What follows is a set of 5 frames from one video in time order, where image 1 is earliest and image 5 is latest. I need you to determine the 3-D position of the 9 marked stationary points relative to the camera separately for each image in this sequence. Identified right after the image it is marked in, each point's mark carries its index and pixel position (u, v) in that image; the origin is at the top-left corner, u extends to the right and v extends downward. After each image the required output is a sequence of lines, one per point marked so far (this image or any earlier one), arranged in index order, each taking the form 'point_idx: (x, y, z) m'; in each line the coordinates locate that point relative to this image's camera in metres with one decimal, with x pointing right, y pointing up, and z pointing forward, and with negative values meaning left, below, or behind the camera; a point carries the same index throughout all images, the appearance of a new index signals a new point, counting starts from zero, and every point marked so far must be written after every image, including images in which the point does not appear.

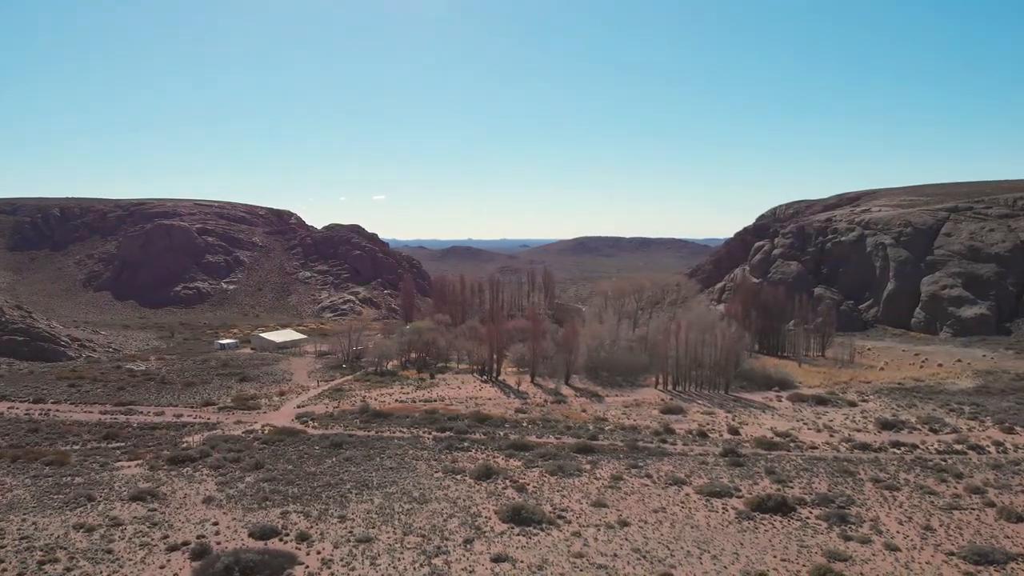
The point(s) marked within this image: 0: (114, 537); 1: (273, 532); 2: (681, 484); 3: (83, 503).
0: (-10.3, -6.4, +14.8) m
1: (-6.3, -6.4, +15.2) m
2: (+5.8, -6.8, +20.0) m
3: (-12.9, -6.4, +17.2) m
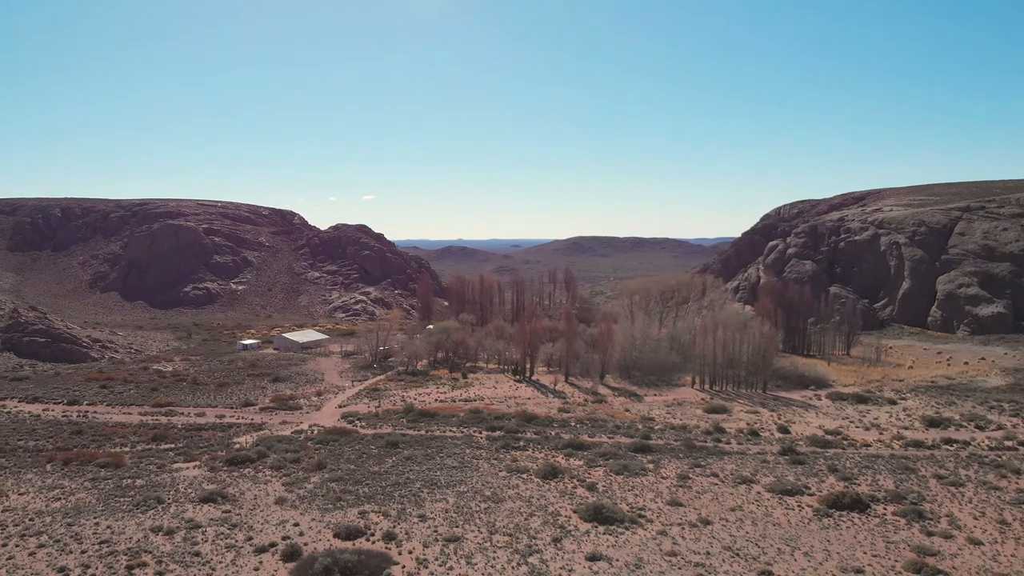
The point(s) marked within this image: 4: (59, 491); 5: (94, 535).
0: (-8.0, -6.4, +14.8) m
1: (-4.0, -6.4, +15.2) m
2: (+8.2, -6.7, +19.9) m
3: (-10.6, -6.4, +17.1) m
4: (-14.4, -6.4, +18.2) m
5: (-10.7, -6.4, +14.9) m
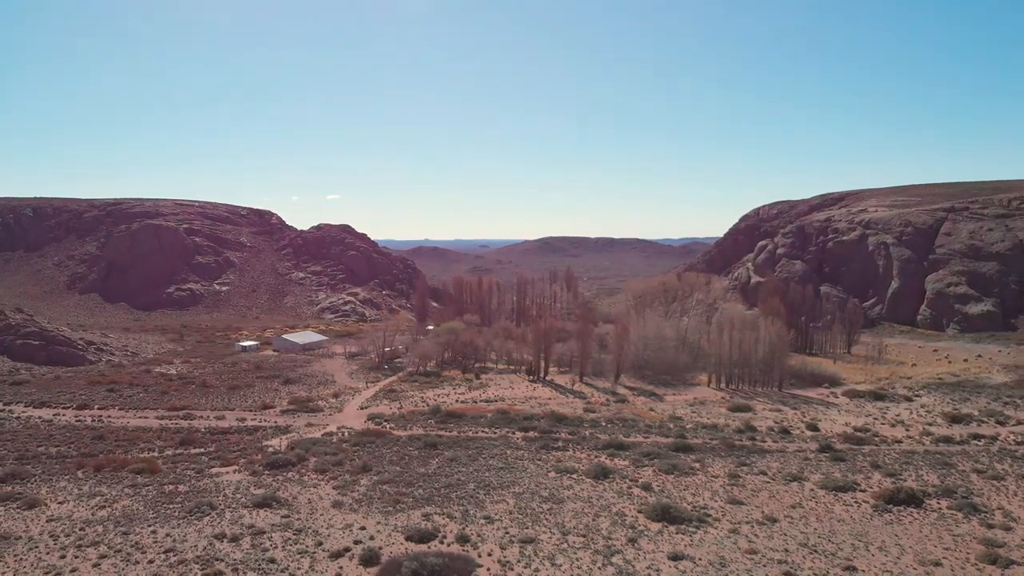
0: (-6.0, -6.4, +14.4) m
1: (-2.1, -6.4, +14.9) m
2: (+9.9, -6.6, +20.0) m
3: (-8.8, -6.4, +16.7) m
4: (-12.5, -6.4, +17.6) m
5: (-8.8, -6.4, +14.4) m
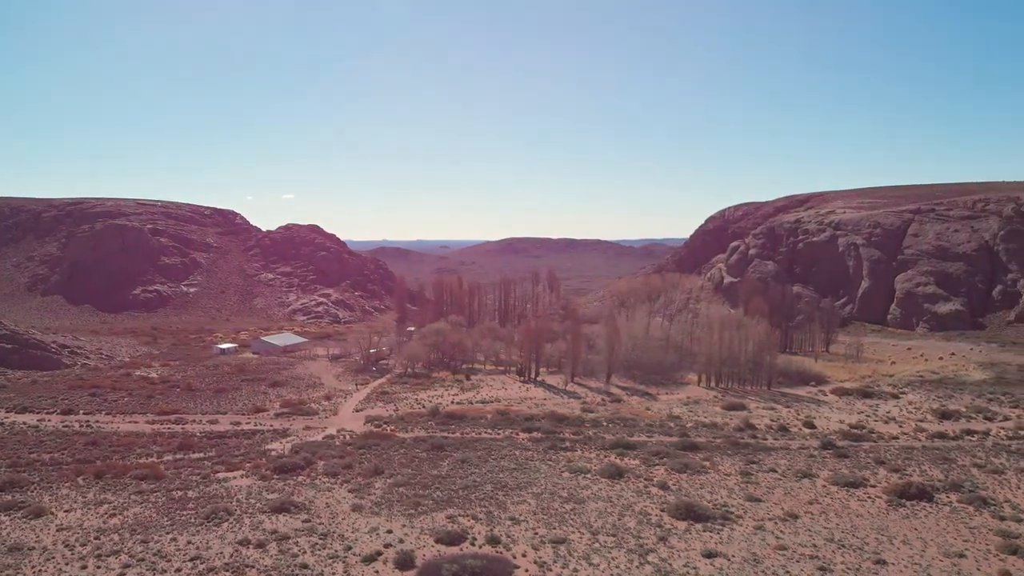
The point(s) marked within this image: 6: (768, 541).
0: (-5.2, -6.4, +14.0) m
1: (-1.3, -6.3, +14.7) m
2: (+10.5, -6.6, +20.3) m
3: (-8.1, -6.4, +16.2) m
4: (-11.9, -6.4, +17.0) m
5: (-8.0, -6.3, +13.9) m
6: (+6.6, -6.5, +14.8) m
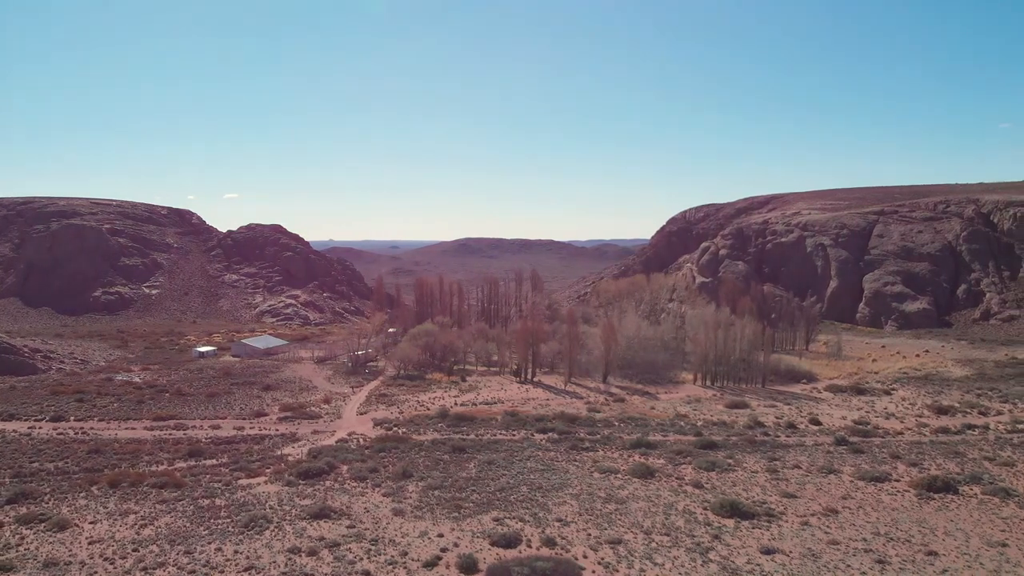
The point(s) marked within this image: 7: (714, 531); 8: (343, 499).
0: (-3.8, -6.3, +13.6) m
1: (+0.1, -6.3, +14.5) m
2: (+11.6, -6.6, +20.7) m
3: (-6.7, -6.4, +15.6) m
4: (-10.5, -6.4, +16.2) m
5: (-6.5, -6.3, +13.4) m
6: (+8.0, -6.5, +15.0) m
7: (+5.2, -6.4, +15.2) m
8: (-5.3, -6.5, +17.9) m
